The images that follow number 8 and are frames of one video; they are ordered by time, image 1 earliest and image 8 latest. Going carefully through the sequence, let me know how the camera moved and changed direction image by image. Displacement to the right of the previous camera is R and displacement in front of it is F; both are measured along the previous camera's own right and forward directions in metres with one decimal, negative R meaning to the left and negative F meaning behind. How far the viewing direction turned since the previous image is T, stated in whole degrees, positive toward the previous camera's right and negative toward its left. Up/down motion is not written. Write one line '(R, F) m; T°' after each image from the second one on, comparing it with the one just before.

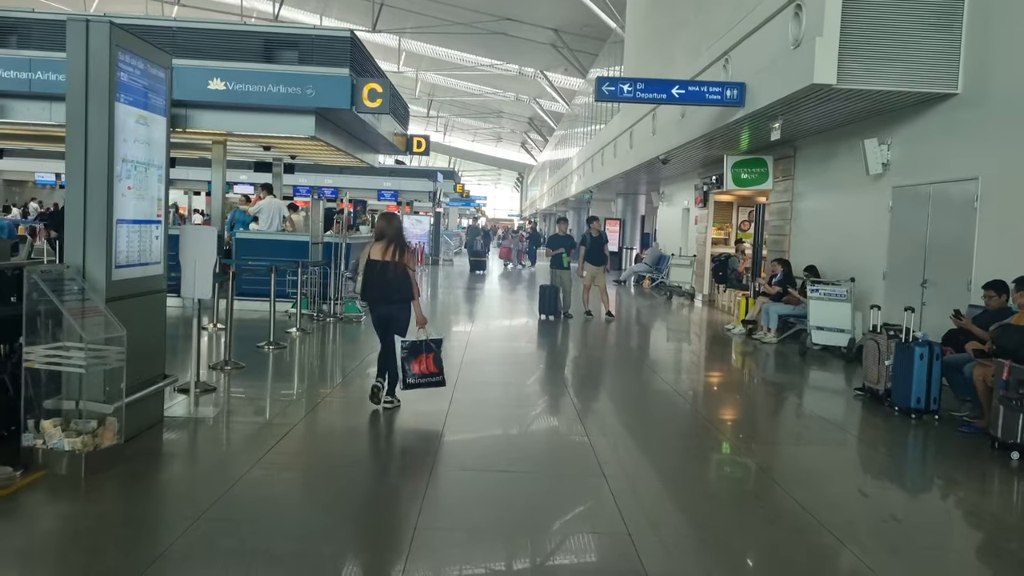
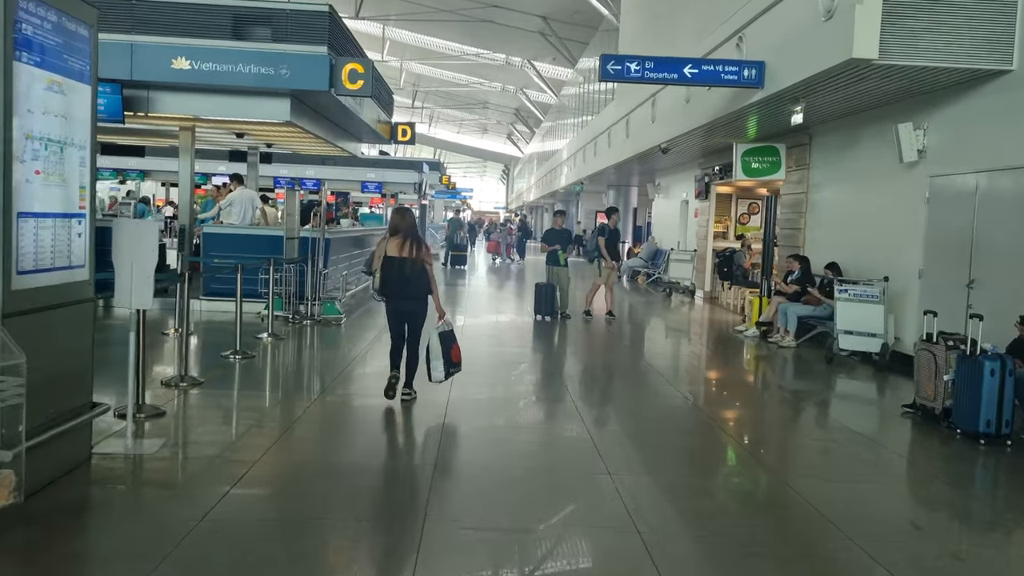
(-0.1, +0.9) m; +1°
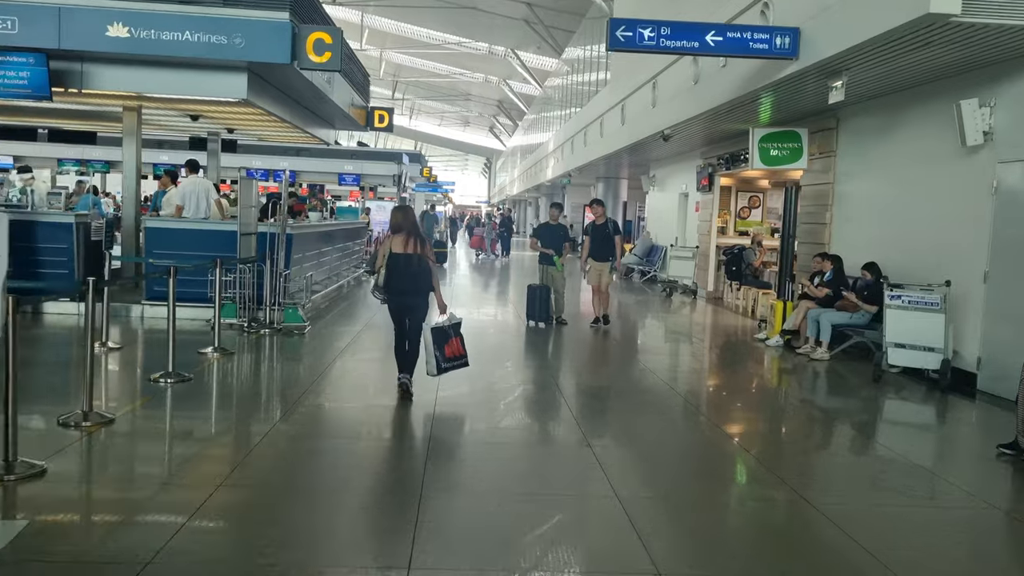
(-0.1, +1.3) m; +1°
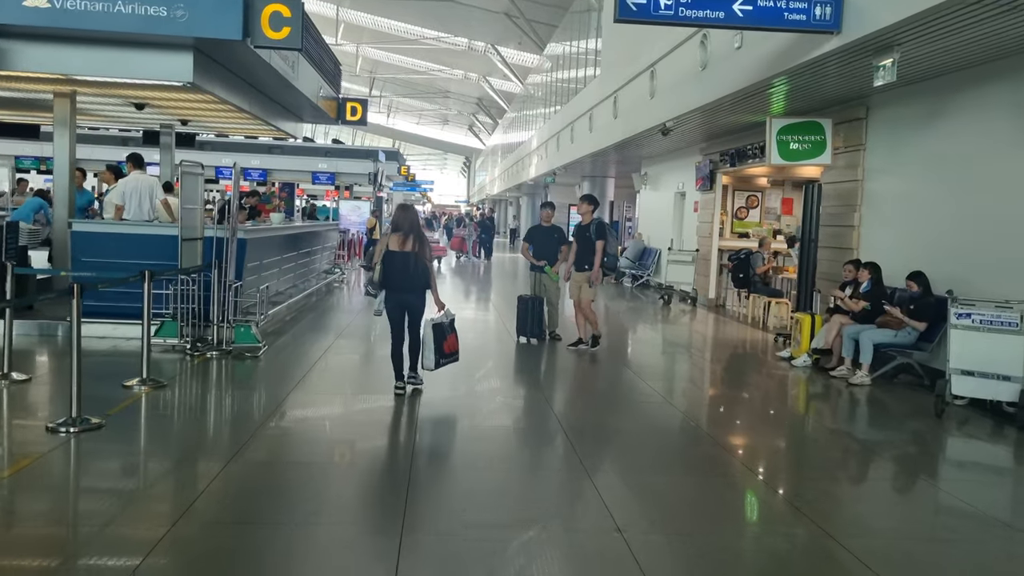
(-0.1, +1.2) m; +1°
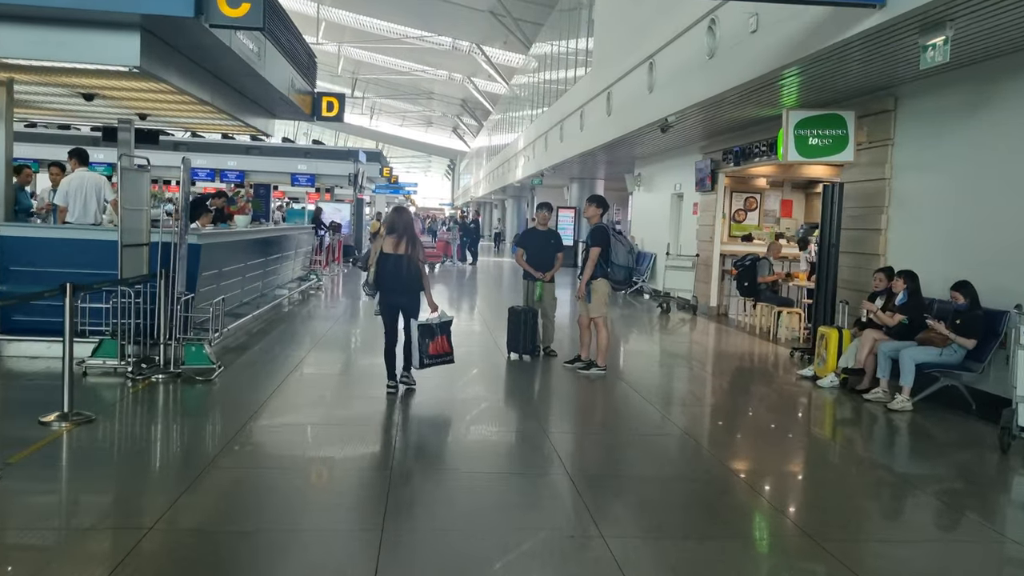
(-0.1, +0.9) m; +1°
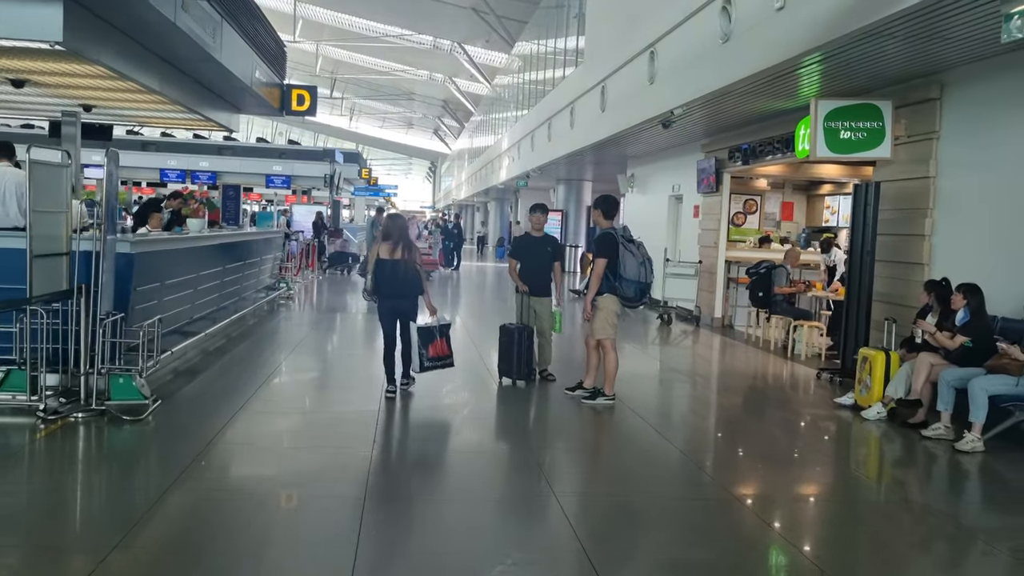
(-0.1, +1.1) m; +1°
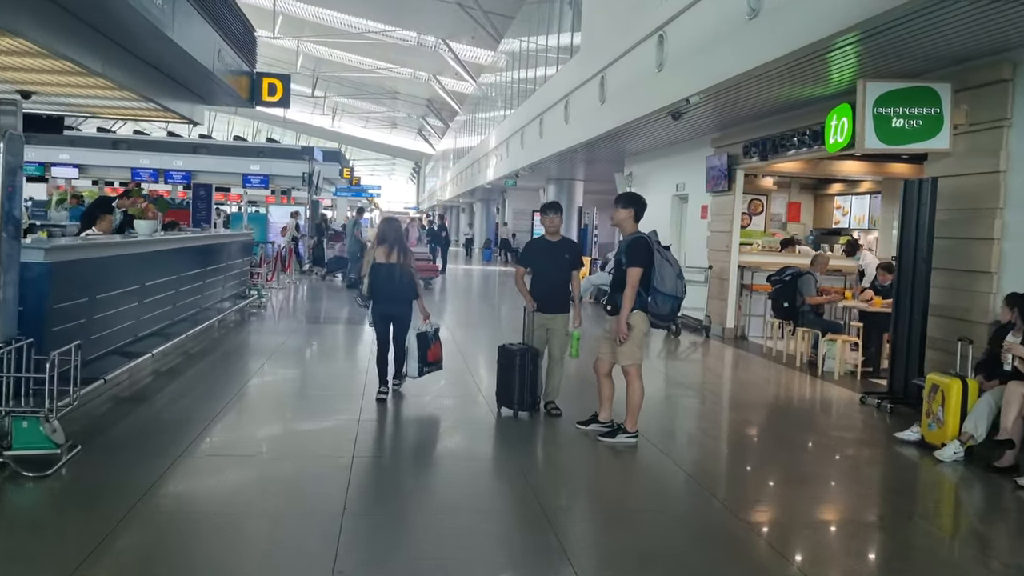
(-0.1, +1.0) m; +1°
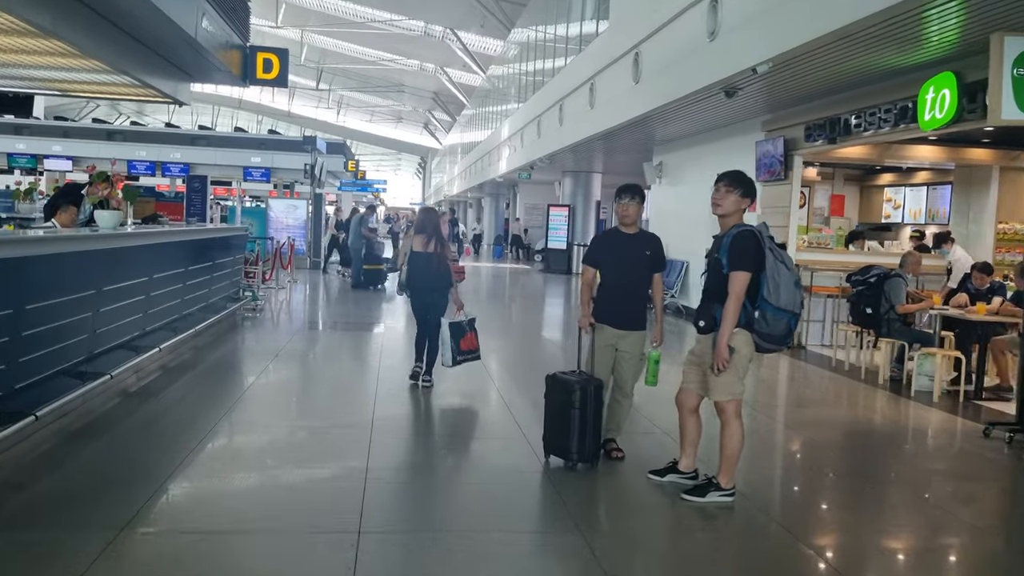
(-0.2, +1.3) m; 0°
